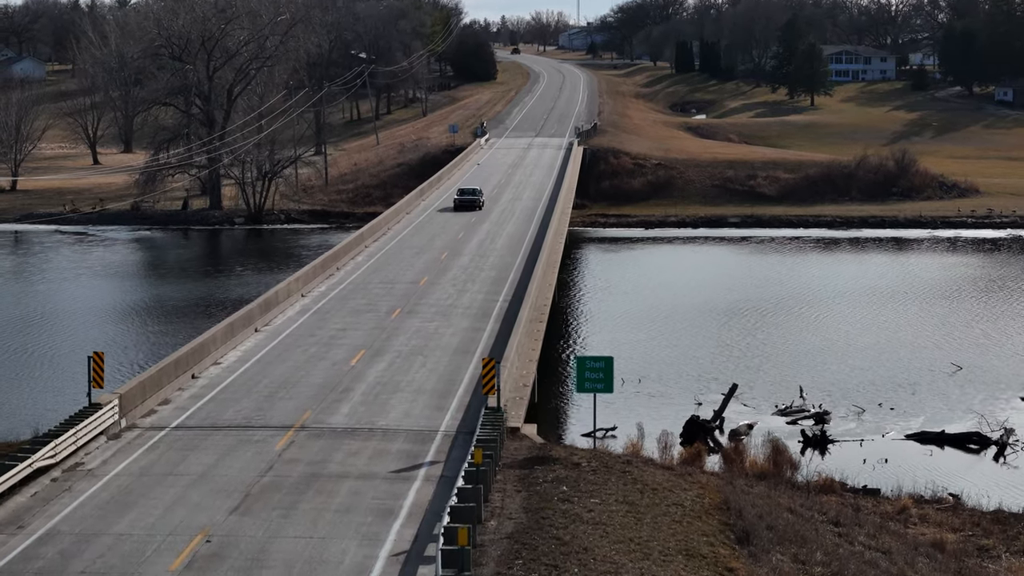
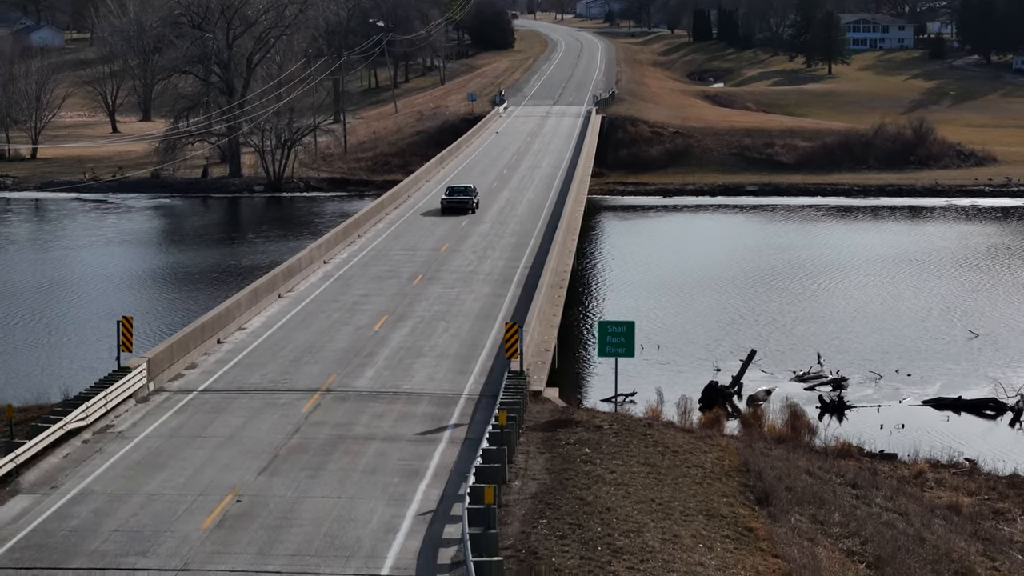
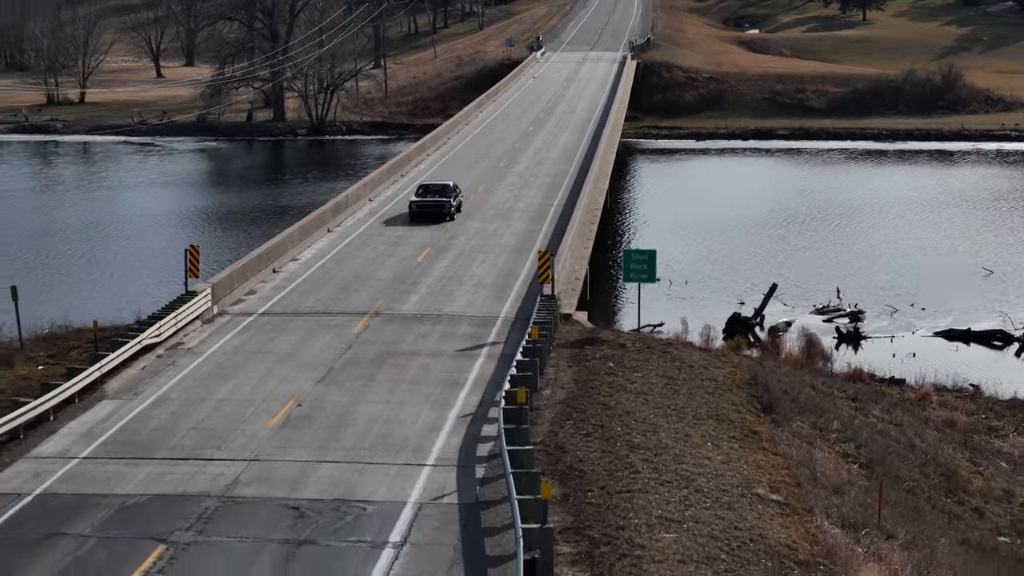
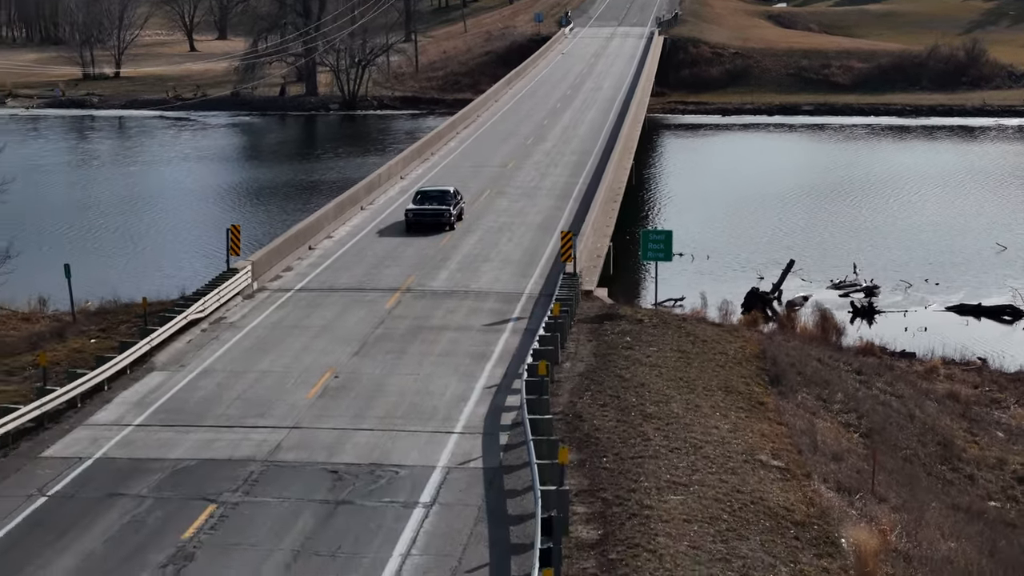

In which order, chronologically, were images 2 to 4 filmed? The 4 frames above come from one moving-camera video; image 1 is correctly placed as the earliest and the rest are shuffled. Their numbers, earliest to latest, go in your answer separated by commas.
2, 3, 4
